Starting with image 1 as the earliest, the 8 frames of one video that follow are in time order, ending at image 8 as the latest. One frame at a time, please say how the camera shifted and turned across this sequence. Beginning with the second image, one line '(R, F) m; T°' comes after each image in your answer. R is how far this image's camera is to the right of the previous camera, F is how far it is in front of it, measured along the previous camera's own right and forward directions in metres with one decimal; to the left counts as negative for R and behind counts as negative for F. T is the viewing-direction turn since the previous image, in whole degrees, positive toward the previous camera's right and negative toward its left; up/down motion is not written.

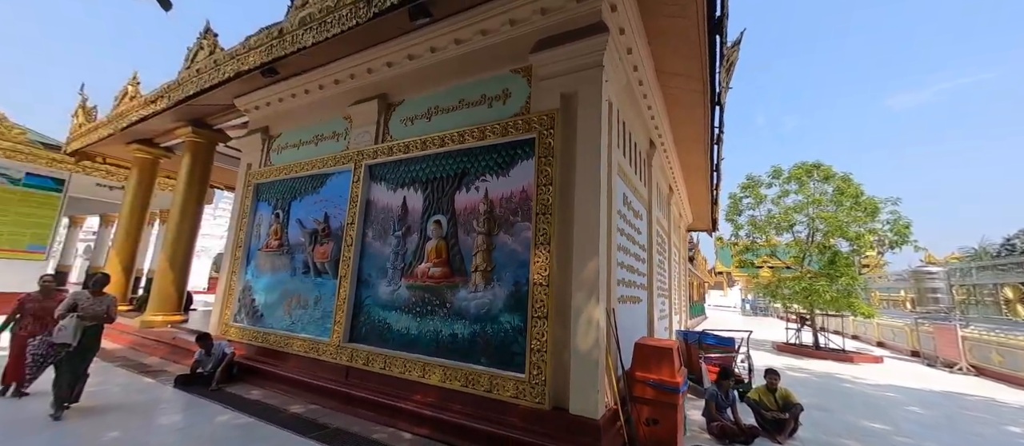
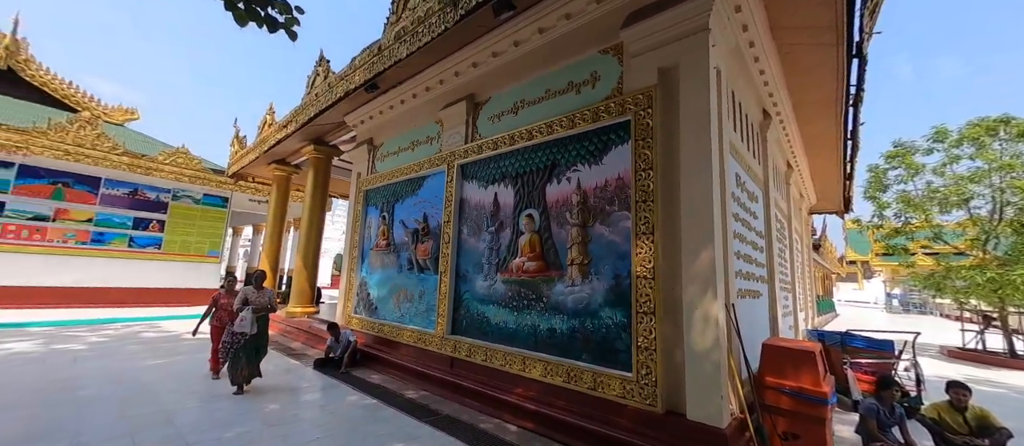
(-0.1, +0.1) m; -13°
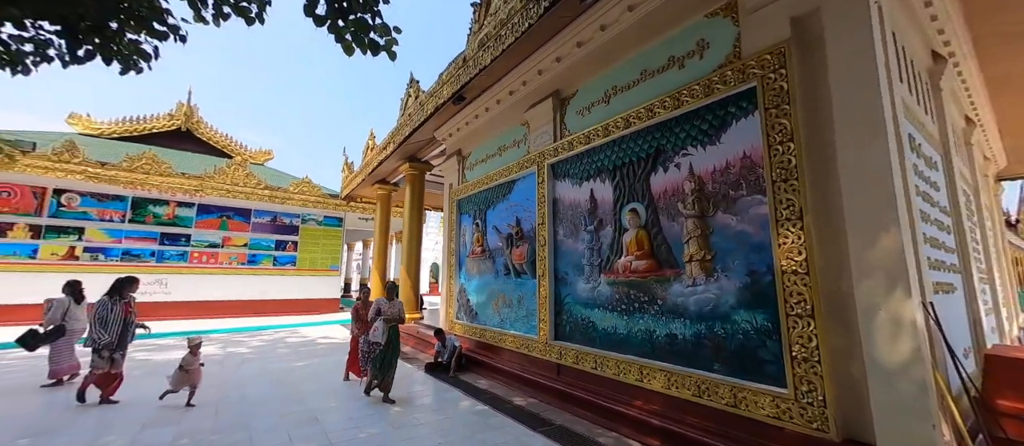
(-0.1, +0.1) m; -13°
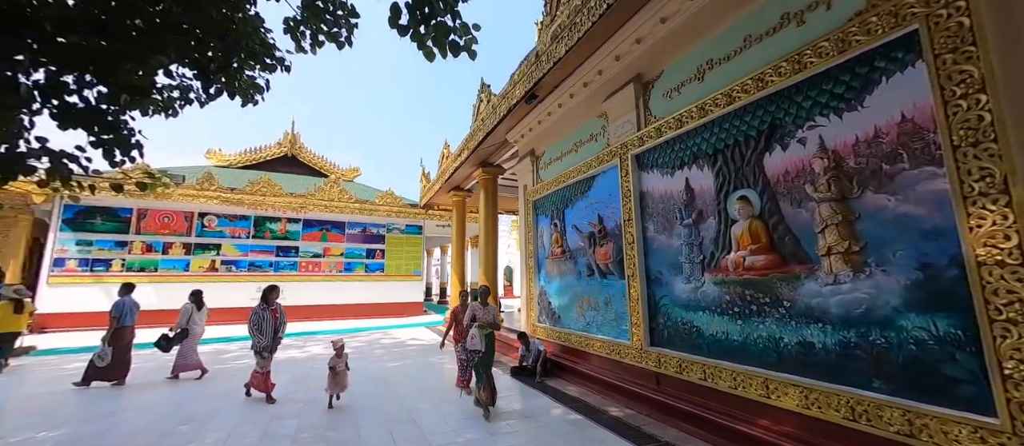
(-0.1, +0.1) m; -11°
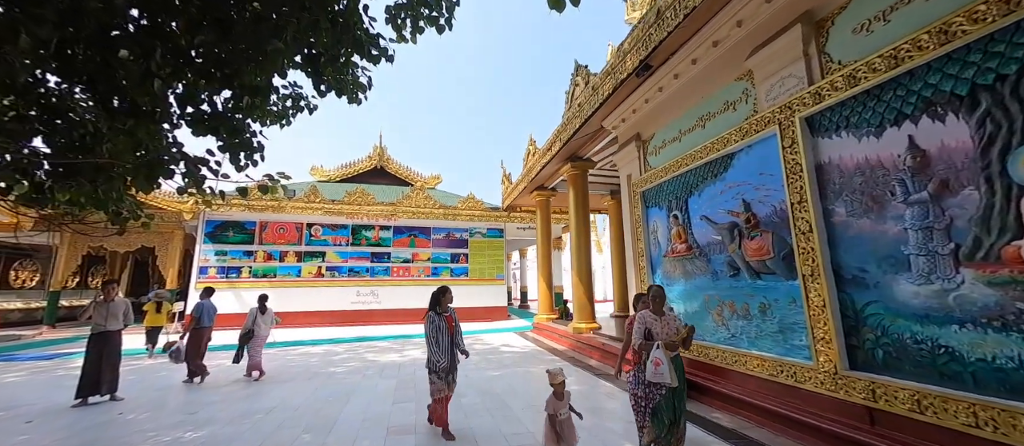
(-0.4, +0.4) m; -11°
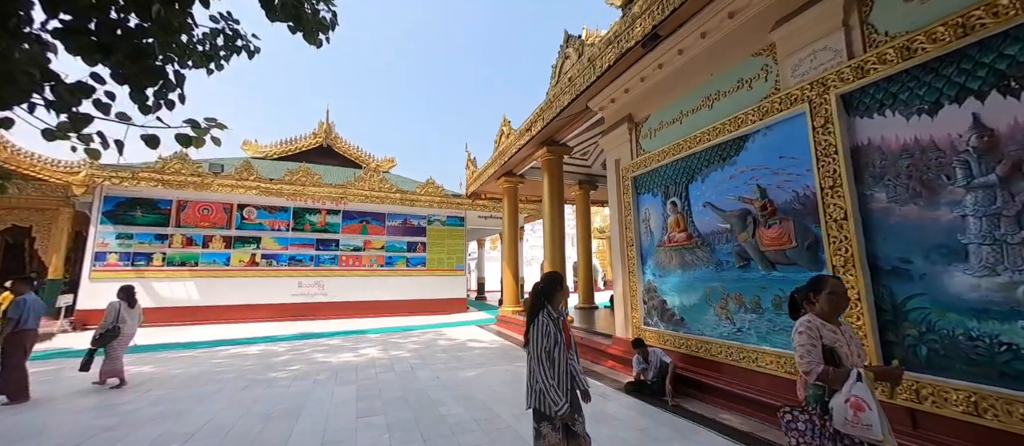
(-0.3, +0.5) m; +8°
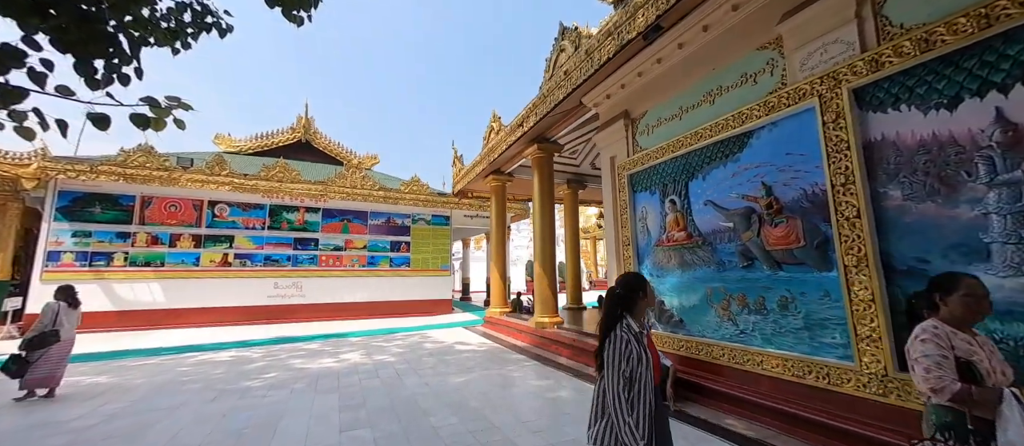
(-0.1, +0.2) m; +3°
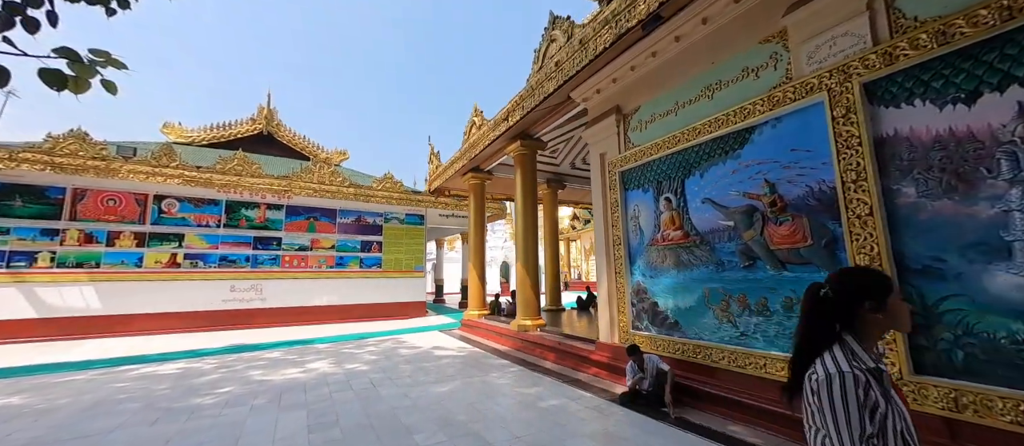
(-0.2, +0.2) m; +5°
